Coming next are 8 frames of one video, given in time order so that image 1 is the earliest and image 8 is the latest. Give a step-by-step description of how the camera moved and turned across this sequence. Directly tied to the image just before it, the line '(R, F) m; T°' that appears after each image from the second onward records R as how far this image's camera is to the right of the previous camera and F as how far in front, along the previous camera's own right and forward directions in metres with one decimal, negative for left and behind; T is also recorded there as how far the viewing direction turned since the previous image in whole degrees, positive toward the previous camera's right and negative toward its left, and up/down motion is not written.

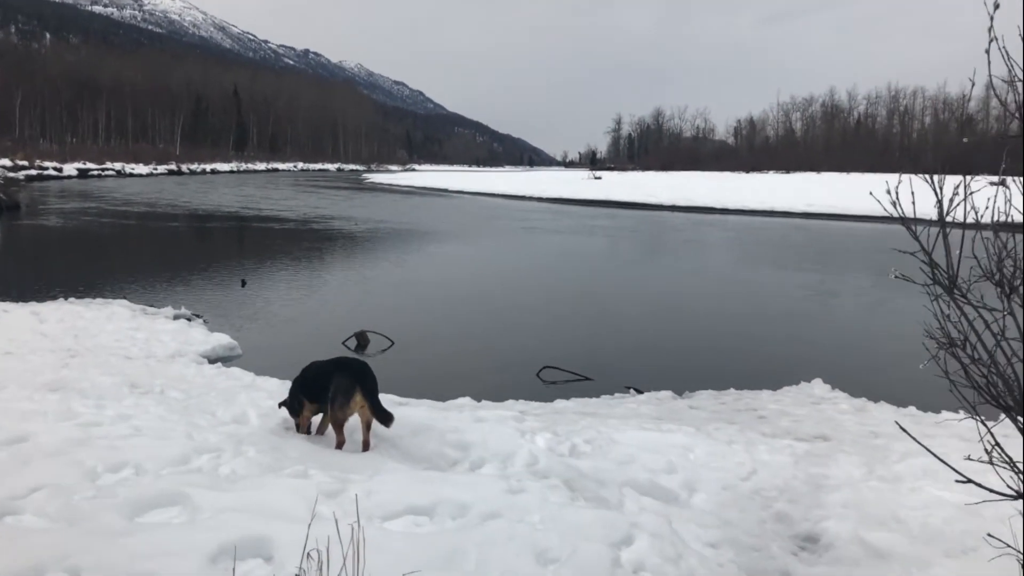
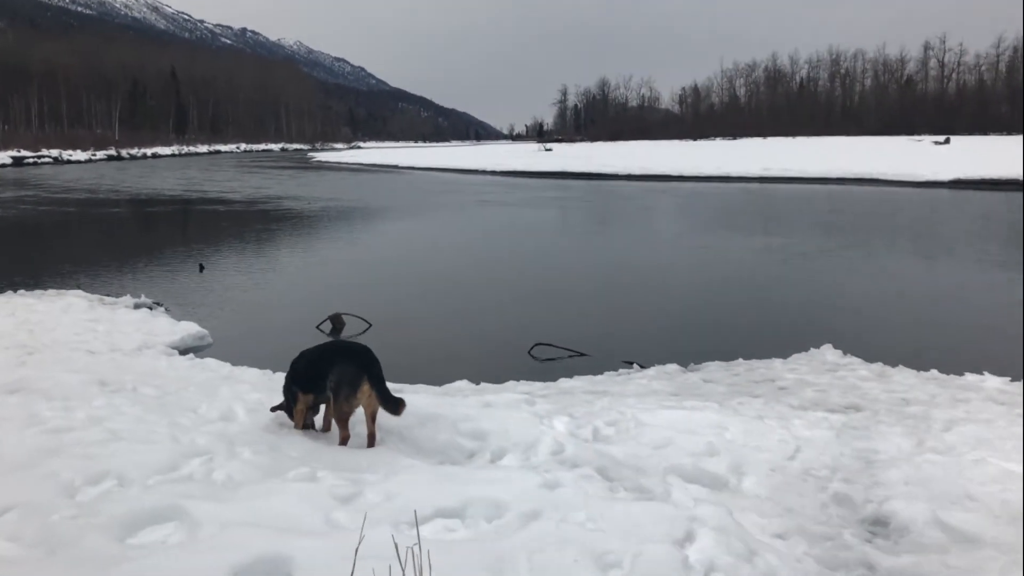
(-0.3, +0.4) m; +3°
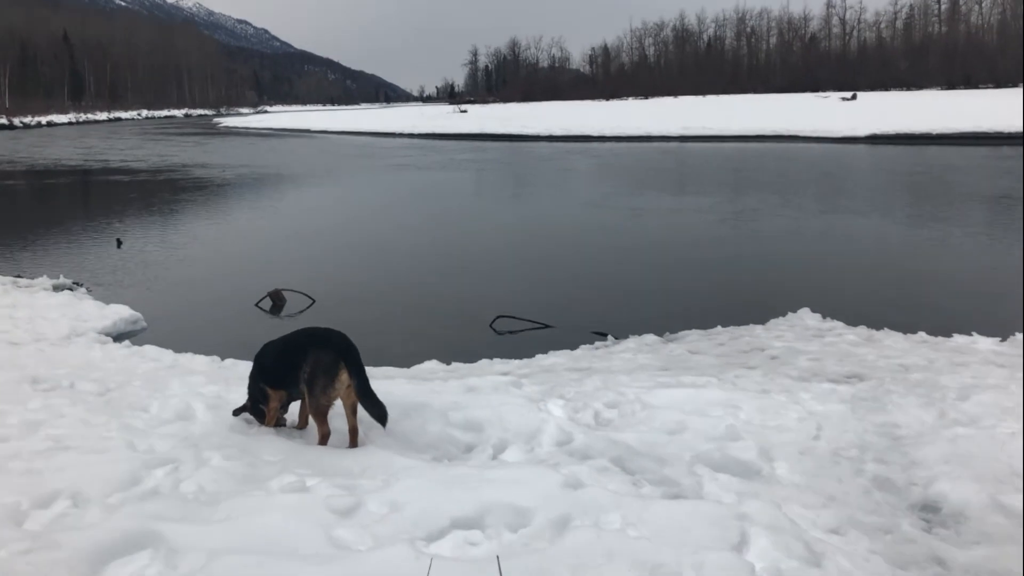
(-0.3, +0.4) m; +5°
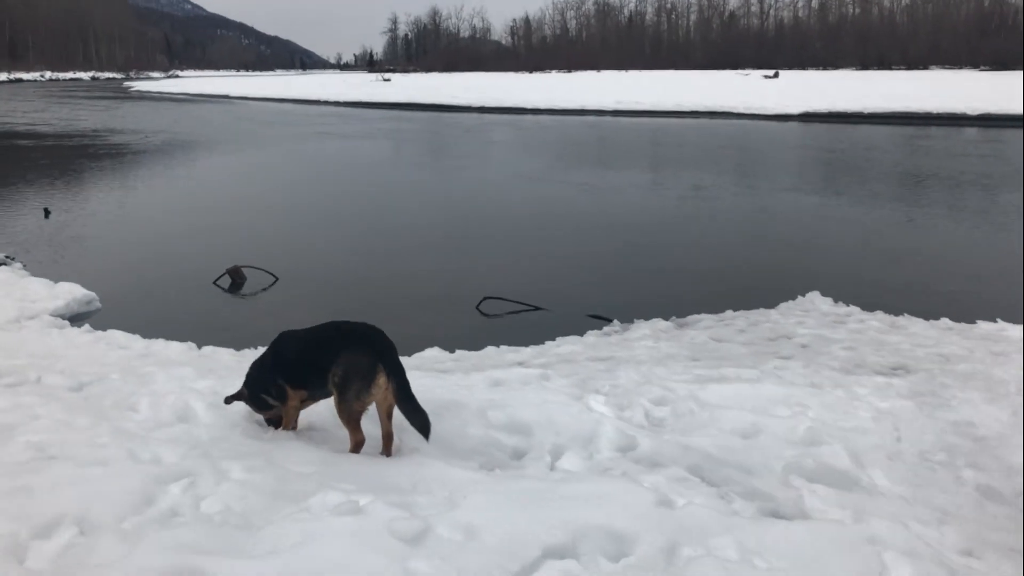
(-0.5, +0.5) m; +5°
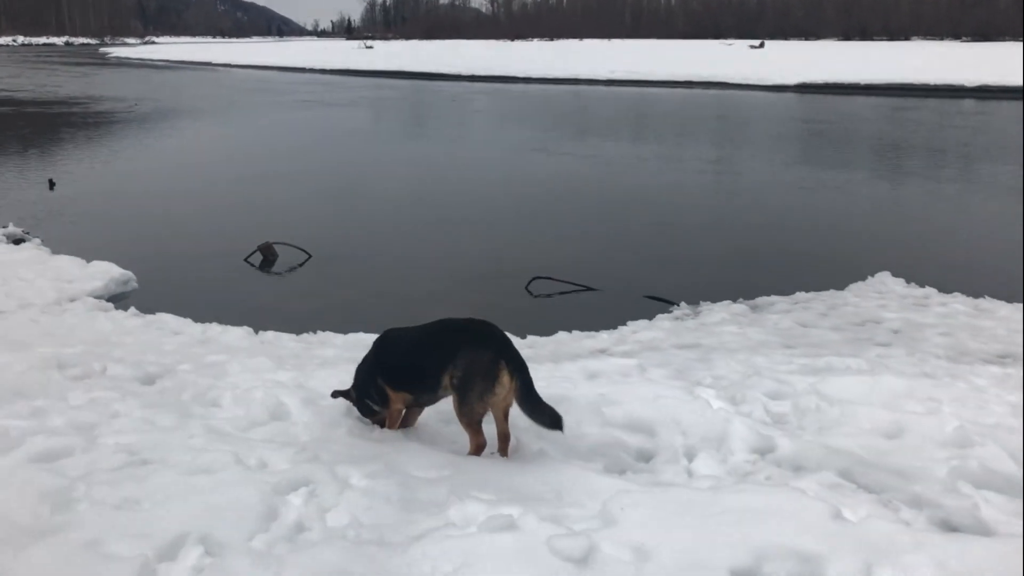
(-0.5, +0.3) m; +1°
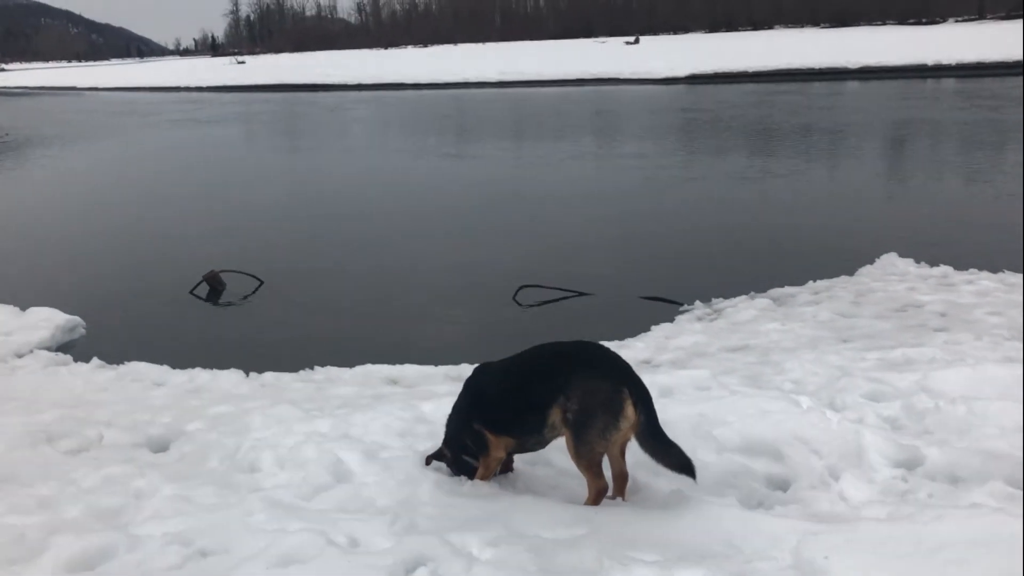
(-0.6, +0.5) m; +7°
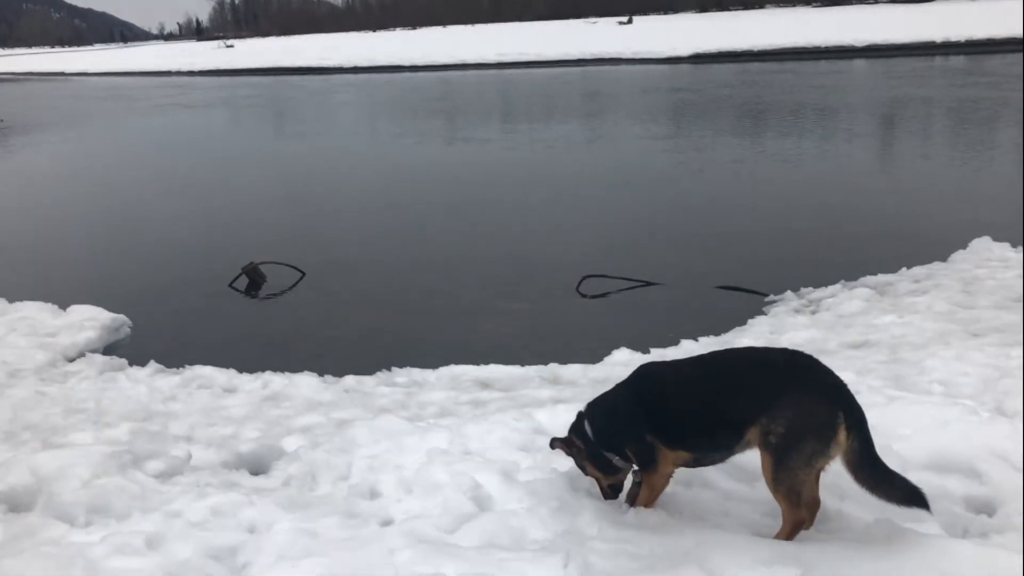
(-0.5, +0.4) m; +1°
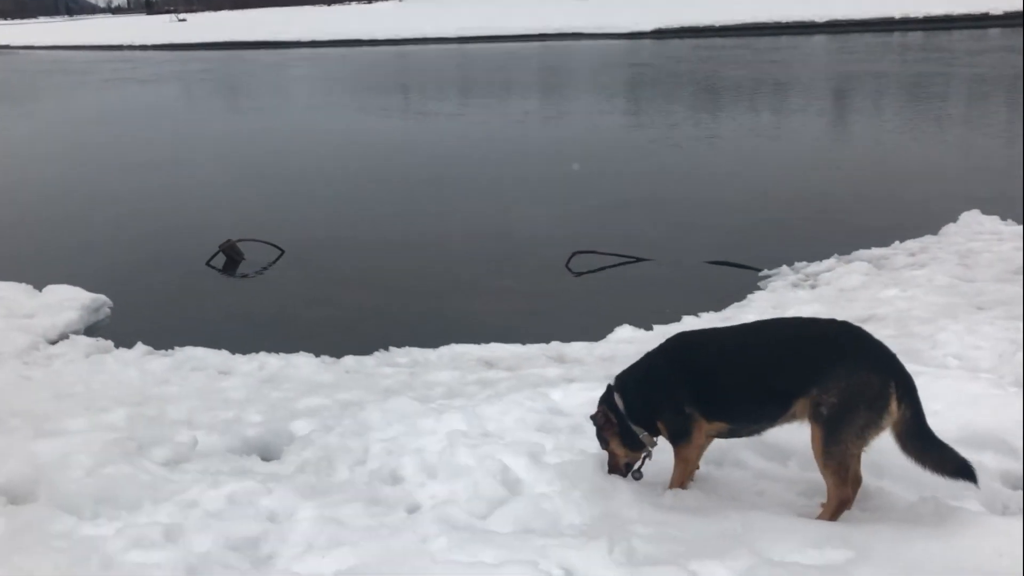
(-0.2, +0.1) m; +2°
